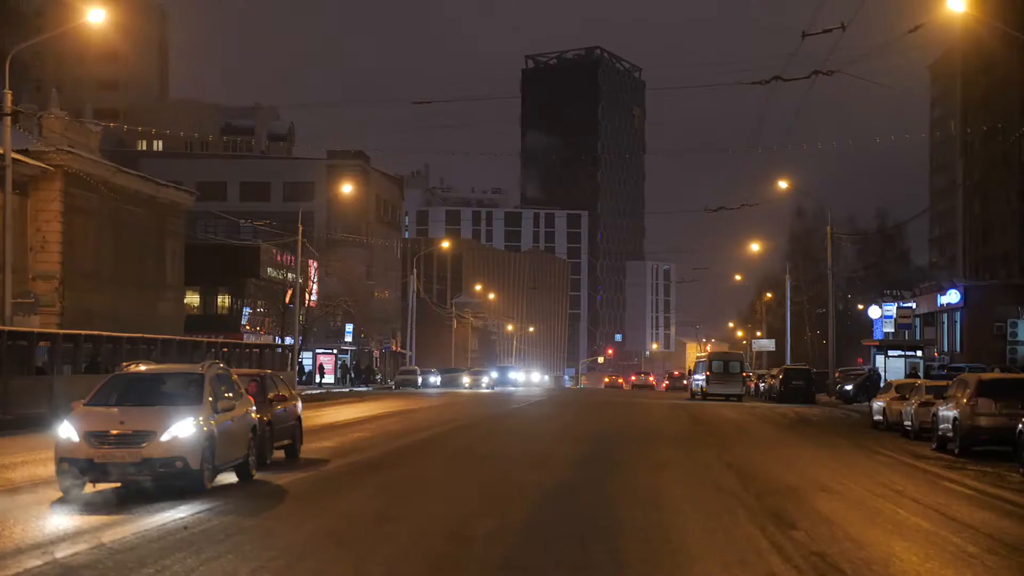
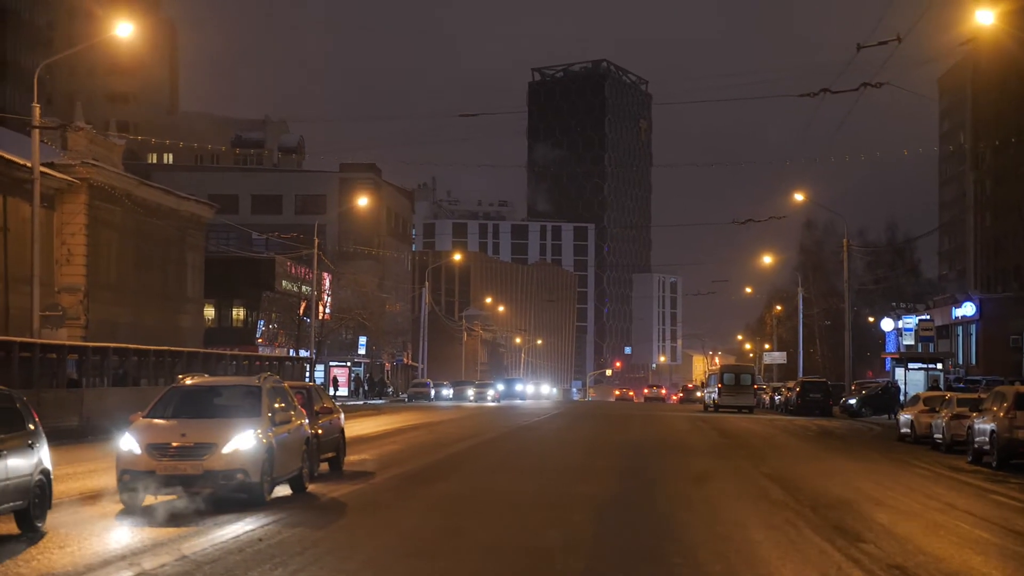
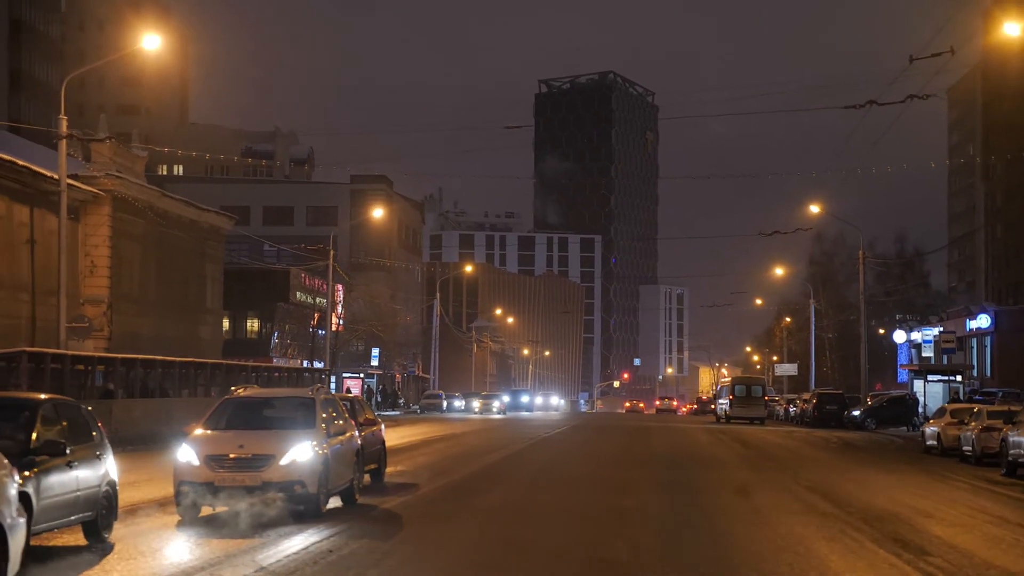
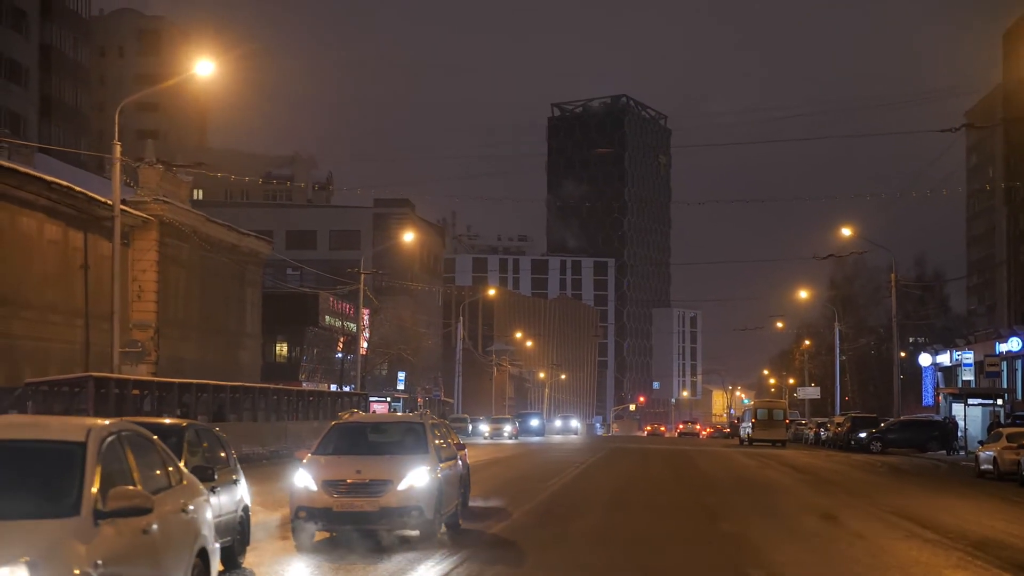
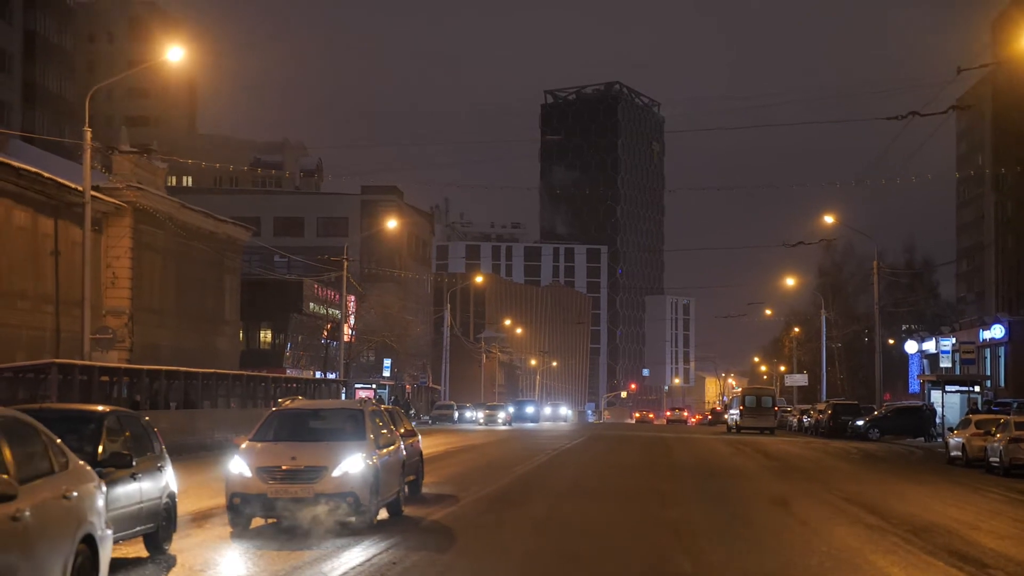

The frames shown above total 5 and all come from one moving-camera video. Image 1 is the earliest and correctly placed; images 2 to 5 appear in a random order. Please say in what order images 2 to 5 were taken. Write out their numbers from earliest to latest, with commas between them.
2, 3, 5, 4
